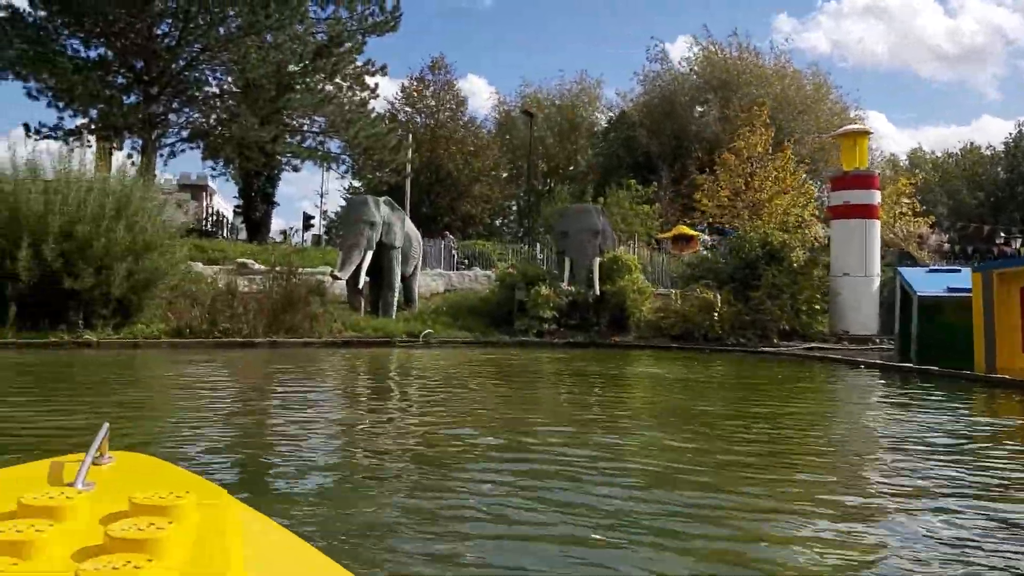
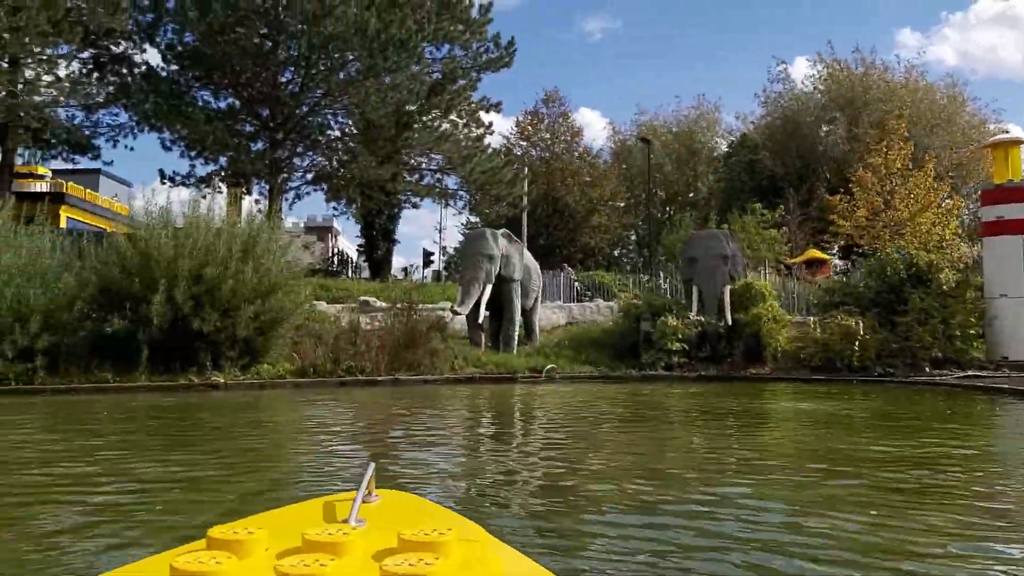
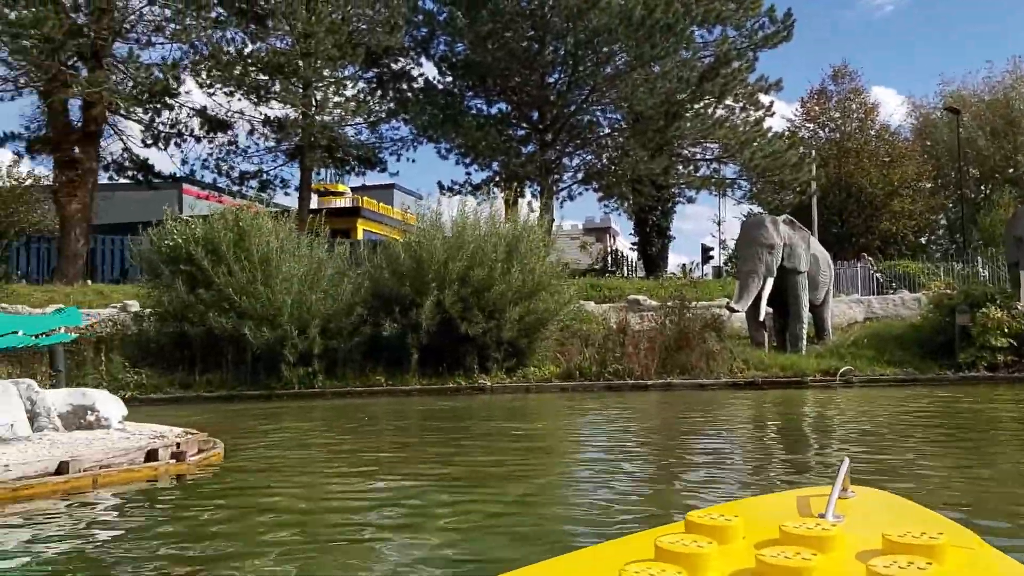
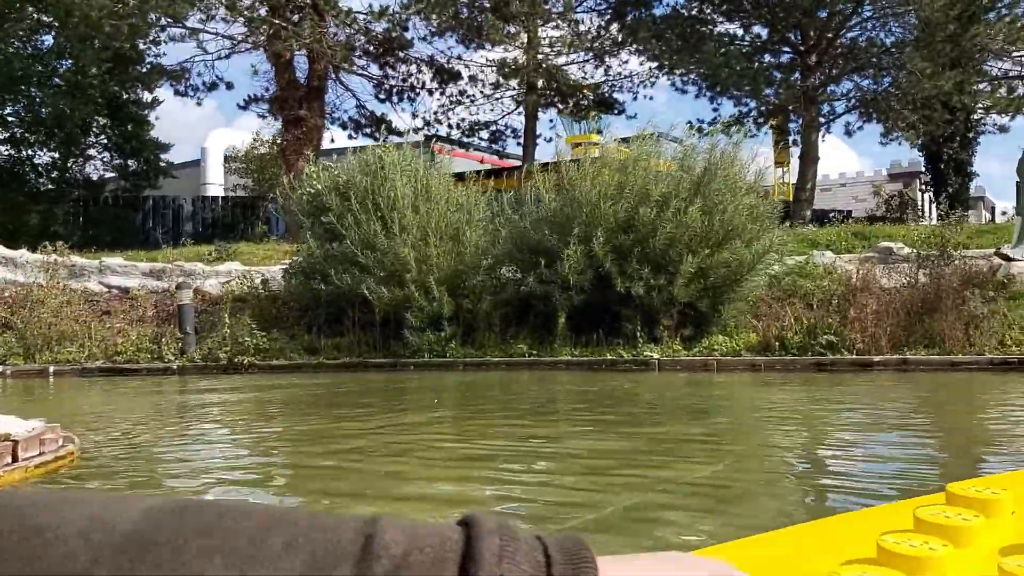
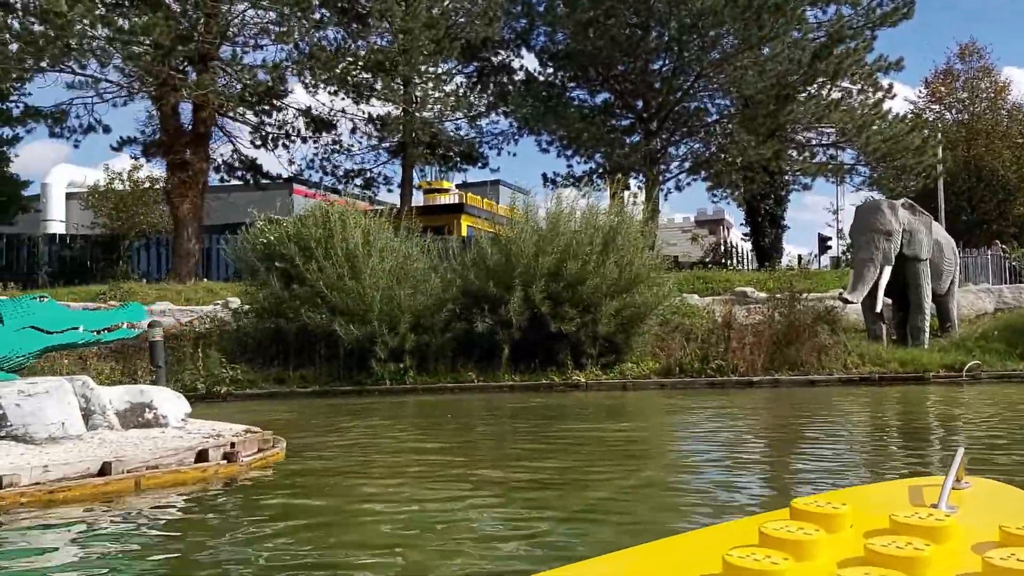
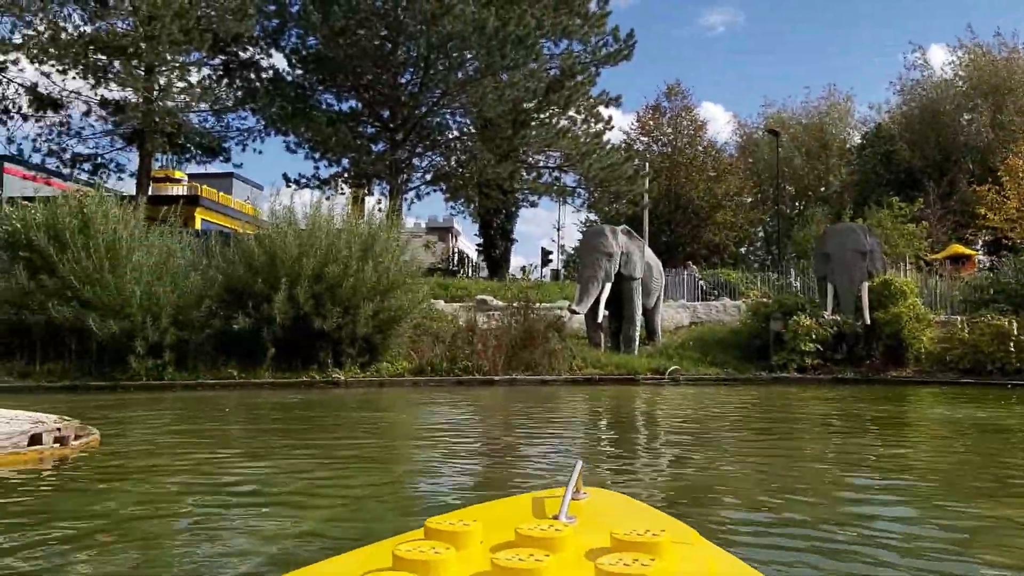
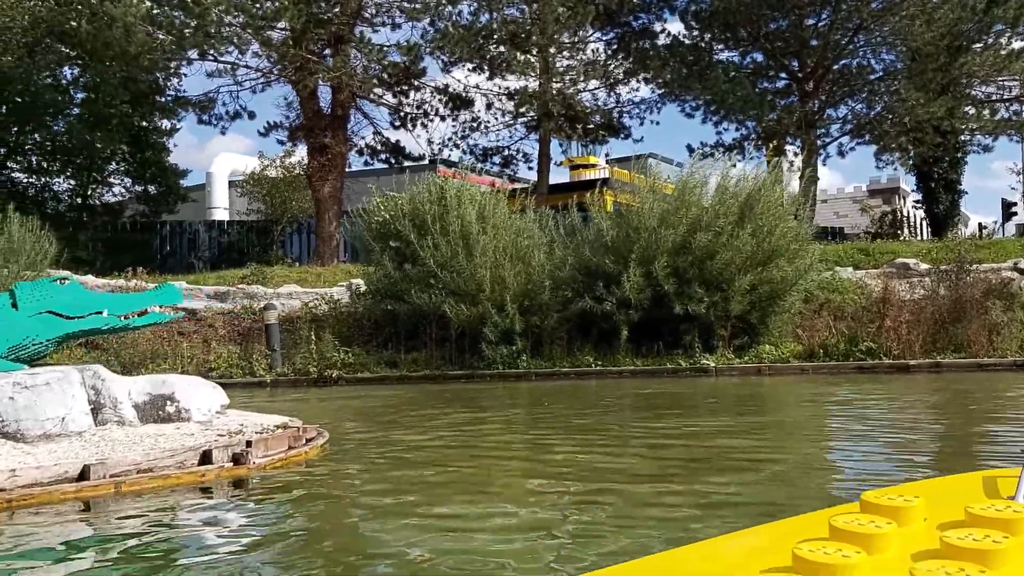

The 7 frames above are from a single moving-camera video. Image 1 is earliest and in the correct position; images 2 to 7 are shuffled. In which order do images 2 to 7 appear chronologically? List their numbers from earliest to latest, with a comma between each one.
2, 6, 3, 5, 7, 4
